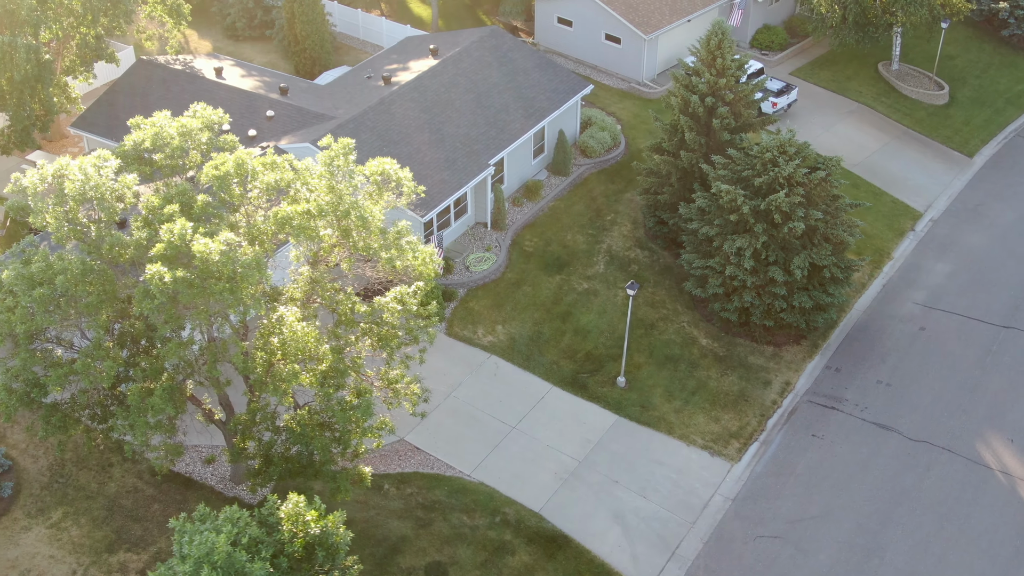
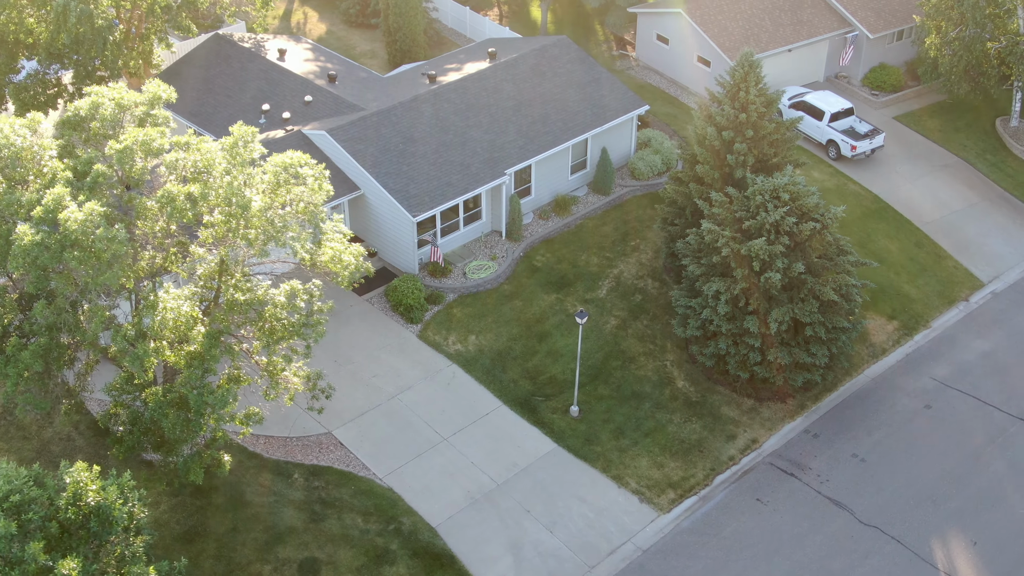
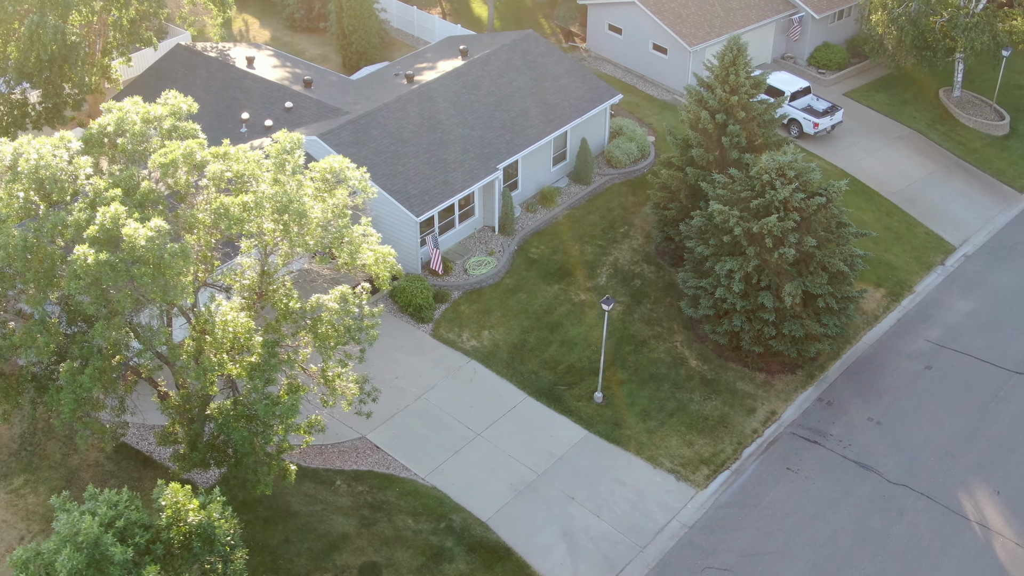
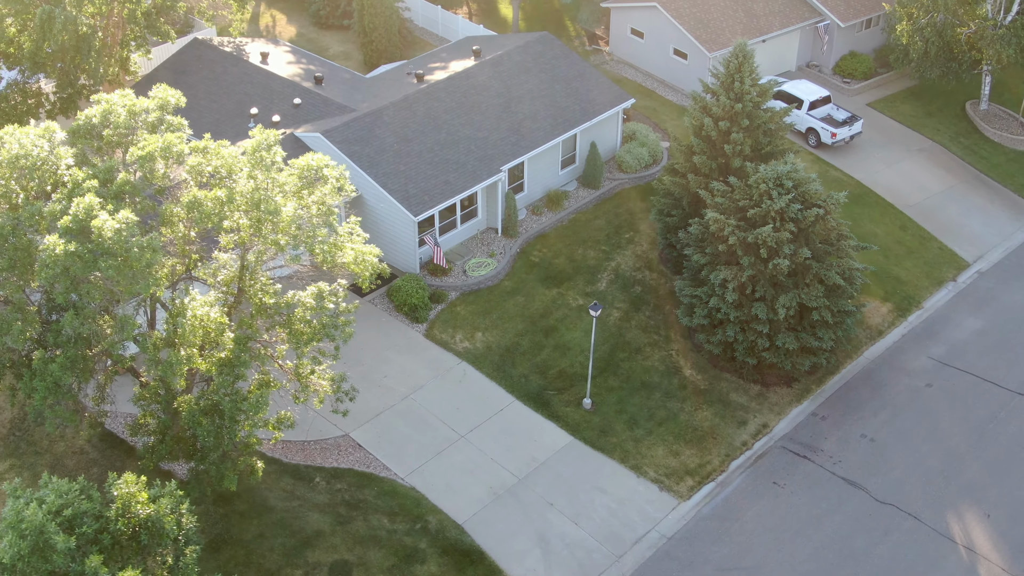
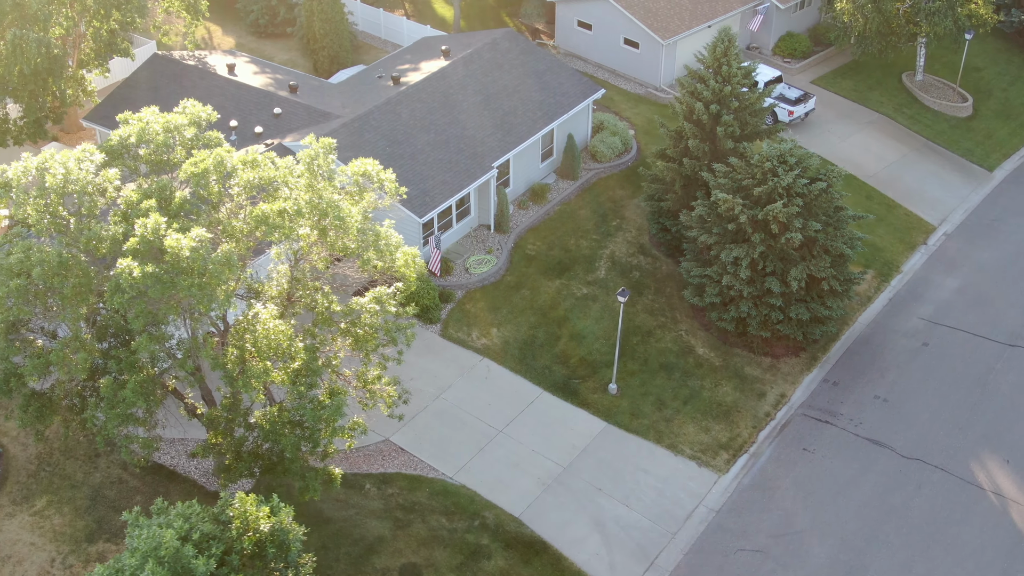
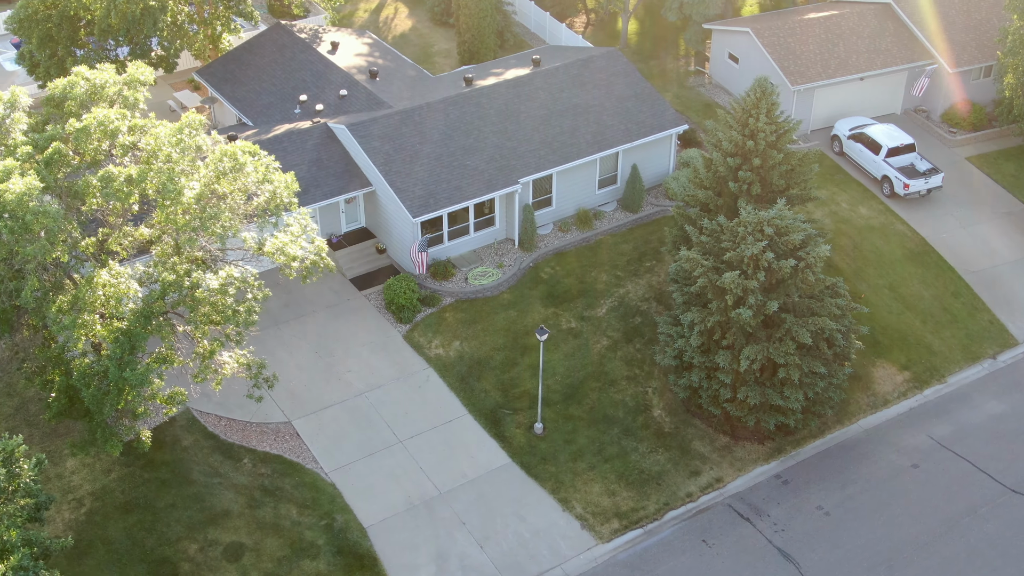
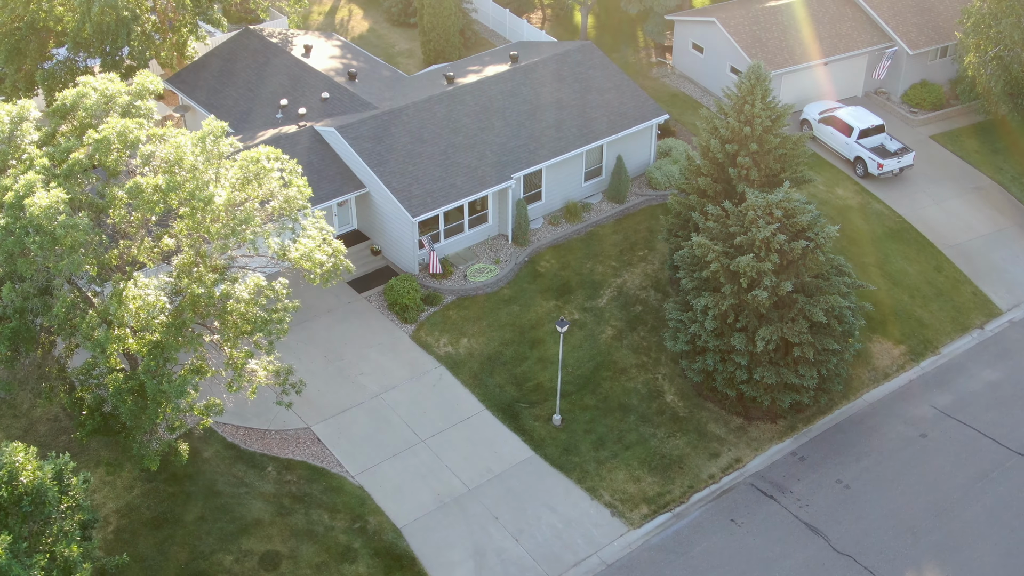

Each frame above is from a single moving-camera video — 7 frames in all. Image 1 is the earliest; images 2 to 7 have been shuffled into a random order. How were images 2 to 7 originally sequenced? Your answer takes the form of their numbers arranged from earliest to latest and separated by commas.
5, 3, 4, 2, 7, 6
